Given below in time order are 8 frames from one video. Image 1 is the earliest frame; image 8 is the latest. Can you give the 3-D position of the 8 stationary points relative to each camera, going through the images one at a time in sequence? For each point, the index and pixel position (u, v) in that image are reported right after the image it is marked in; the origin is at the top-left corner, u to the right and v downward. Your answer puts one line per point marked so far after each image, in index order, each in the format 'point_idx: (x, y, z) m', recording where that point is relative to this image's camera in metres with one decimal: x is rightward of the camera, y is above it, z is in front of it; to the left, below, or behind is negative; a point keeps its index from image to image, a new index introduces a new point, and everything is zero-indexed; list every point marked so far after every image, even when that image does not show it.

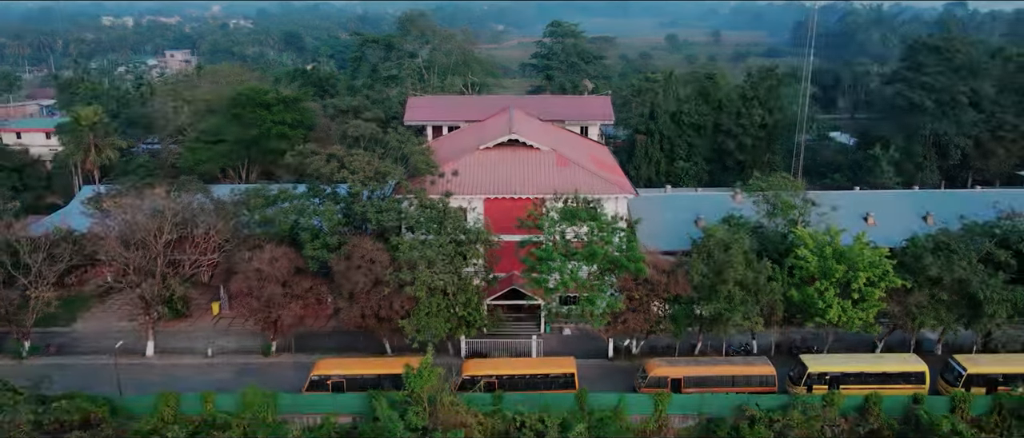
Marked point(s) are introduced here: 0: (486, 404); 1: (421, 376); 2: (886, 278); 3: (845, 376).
0: (-0.5, -3.8, +14.2) m
1: (-1.7, -3.0, +13.8) m
2: (+8.5, -1.3, +16.0) m
3: (+7.0, -3.3, +14.6) m
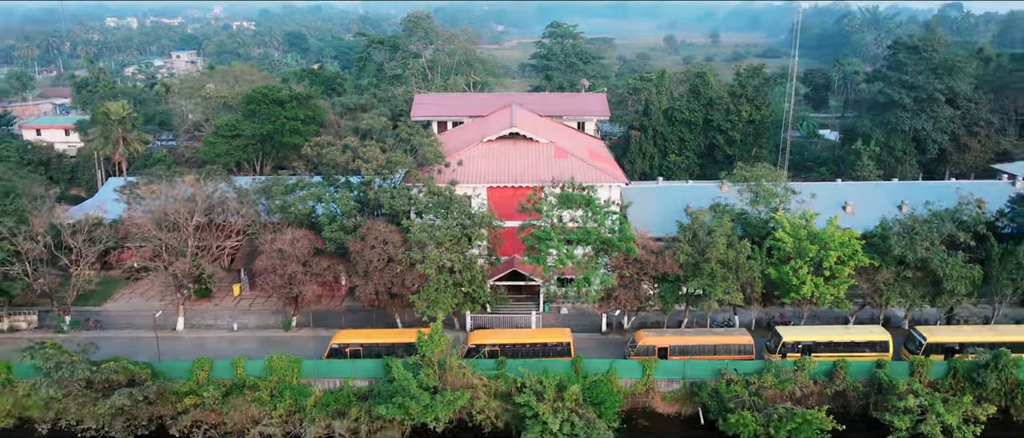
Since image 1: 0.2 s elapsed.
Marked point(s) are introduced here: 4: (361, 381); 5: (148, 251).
0: (-0.5, -3.4, +15.7) m
1: (-1.7, -2.6, +15.3) m
2: (+8.6, -0.9, +17.5) m
3: (+7.1, -2.9, +16.1) m
4: (-3.4, -3.7, +15.9) m
5: (-9.7, -0.8, +18.7) m
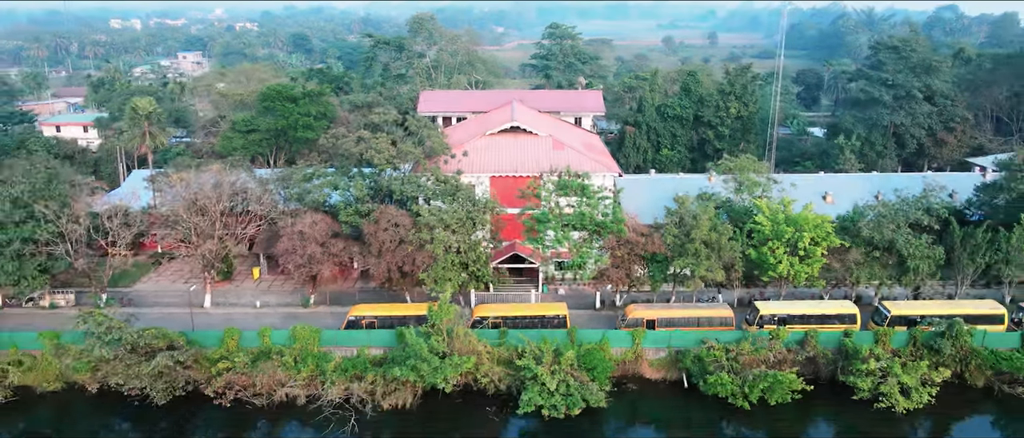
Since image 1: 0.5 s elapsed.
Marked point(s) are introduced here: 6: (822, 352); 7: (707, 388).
0: (-0.5, -3.0, +17.3) m
1: (-1.7, -2.1, +16.9) m
2: (+8.6, -0.5, +19.1) m
3: (+7.1, -2.5, +17.7) m
4: (-3.4, -3.3, +17.5) m
5: (-9.6, -0.4, +20.3) m
6: (+7.6, -3.2, +17.1) m
7: (+4.7, -4.0, +16.7) m
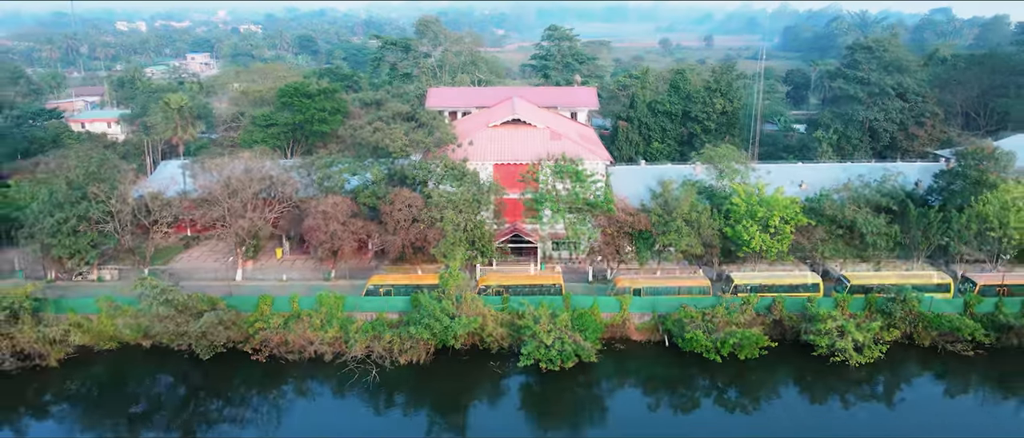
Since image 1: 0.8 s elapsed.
0: (-0.4, -2.4, +19.5) m
1: (-1.6, -1.6, +19.1) m
2: (+8.6, +0.1, +21.3) m
3: (+7.1, -1.9, +20.0) m
4: (-3.4, -2.7, +19.8) m
5: (-9.6, +0.2, +22.6) m
6: (+7.6, -2.7, +19.3) m
7: (+4.7, -3.4, +18.9) m
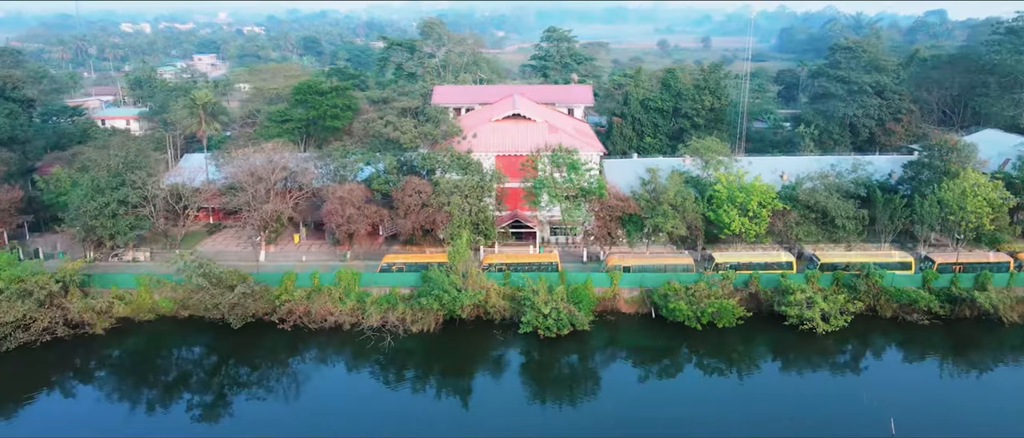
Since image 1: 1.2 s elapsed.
0: (-0.4, -1.9, +21.5) m
1: (-1.6, -1.0, +21.1) m
2: (+8.7, +0.6, +23.3) m
3: (+7.2, -1.4, +22.0) m
4: (-3.3, -2.2, +21.8) m
5: (-9.6, +0.7, +24.6) m
6: (+7.7, -2.2, +21.3) m
7: (+4.7, -2.9, +20.9) m
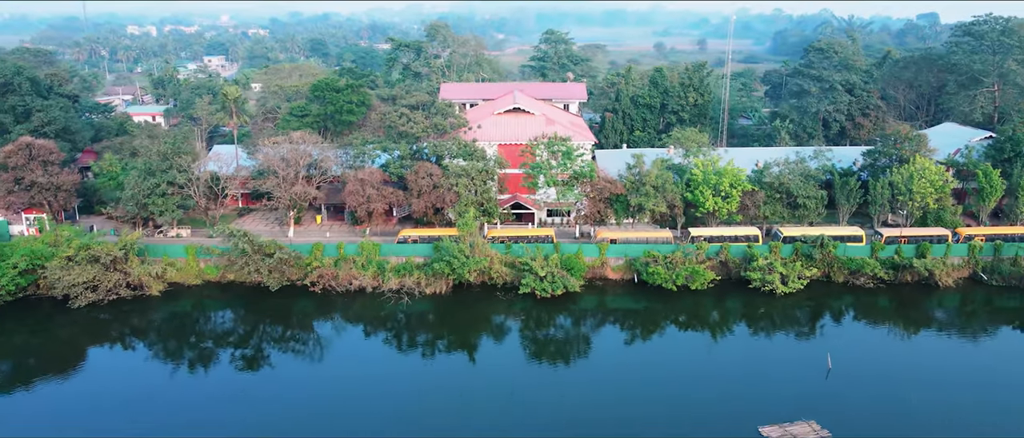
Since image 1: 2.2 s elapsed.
0: (-0.4, -1.1, +24.6) m
1: (-1.6, -0.3, +24.2) m
2: (+8.7, +1.3, +26.4) m
3: (+7.2, -0.7, +25.0) m
4: (-3.3, -1.4, +24.8) m
5: (-9.5, +1.4, +27.7) m
6: (+7.7, -1.4, +24.4) m
7: (+4.8, -2.1, +24.0) m
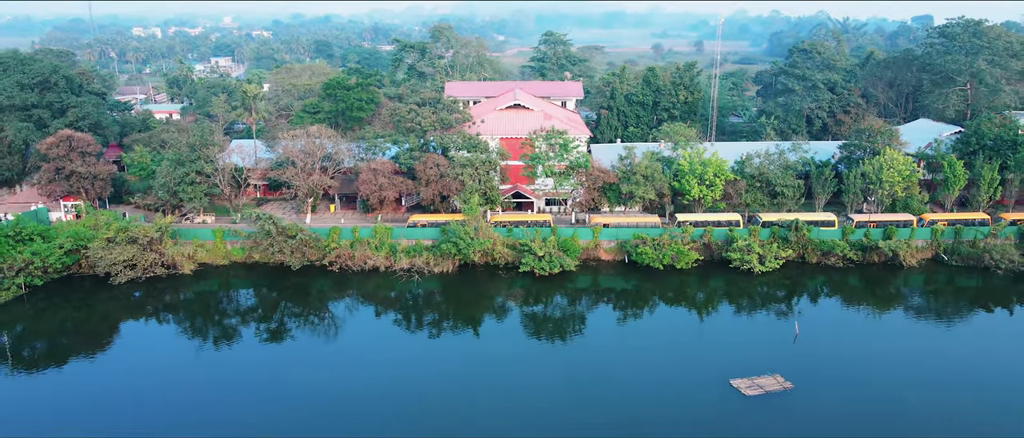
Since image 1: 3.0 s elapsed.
0: (-0.3, -0.6, +26.8) m
1: (-1.5, +0.3, +26.4) m
2: (+8.7, +1.9, +28.6) m
3: (+7.2, -0.1, +27.3) m
4: (-3.3, -0.9, +27.0) m
5: (-9.5, +2.0, +29.9) m
6: (+7.7, -0.8, +26.6) m
7: (+4.8, -1.6, +26.2) m
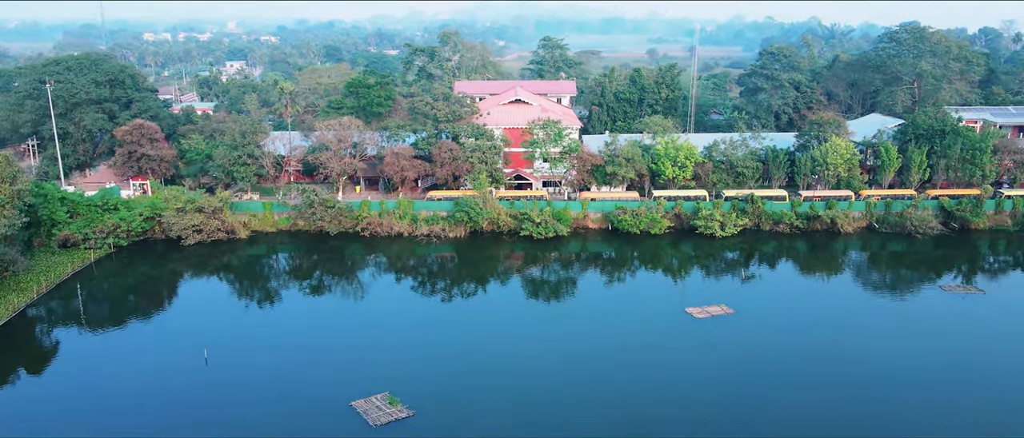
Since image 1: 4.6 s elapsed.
0: (-0.2, +0.6, +31.9) m
1: (-1.4, +1.4, +31.5) m
2: (+8.8, +3.0, +33.7) m
3: (+7.3, +1.0, +32.3) m
4: (-3.2, +0.3, +32.1) m
5: (-9.4, +3.1, +34.9) m
6: (+7.8, +0.3, +31.7) m
7: (+4.9, -0.4, +31.3) m
